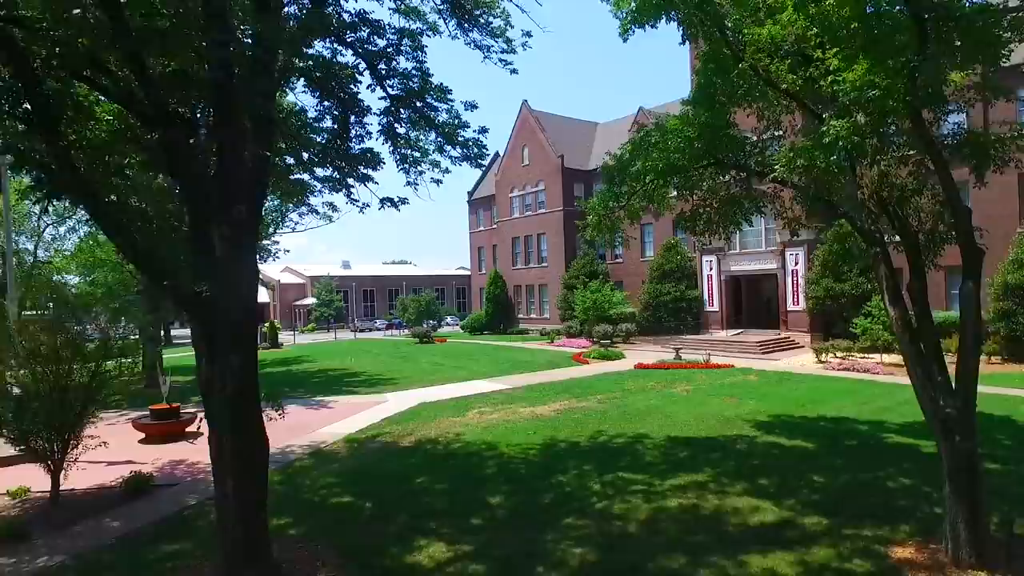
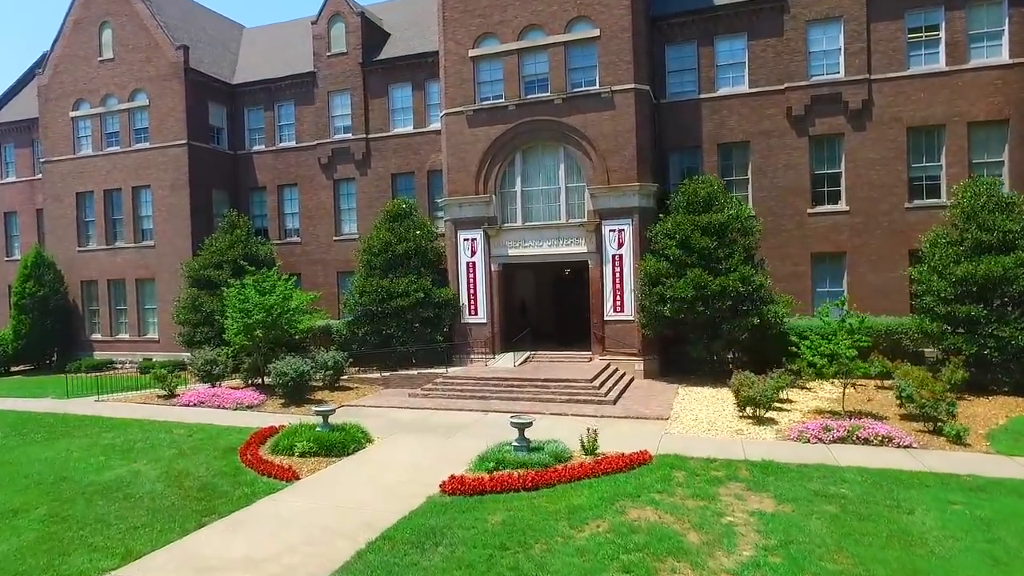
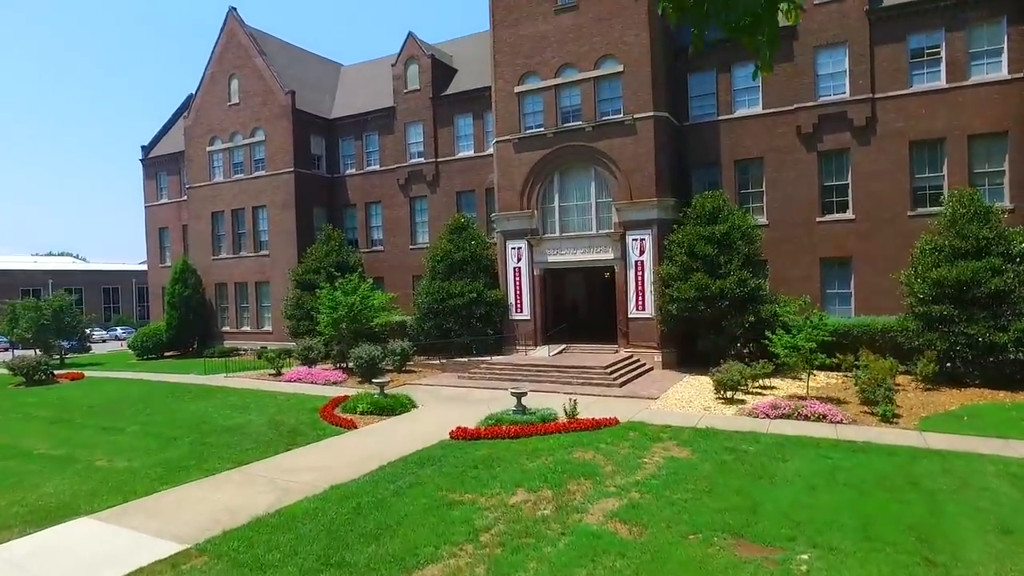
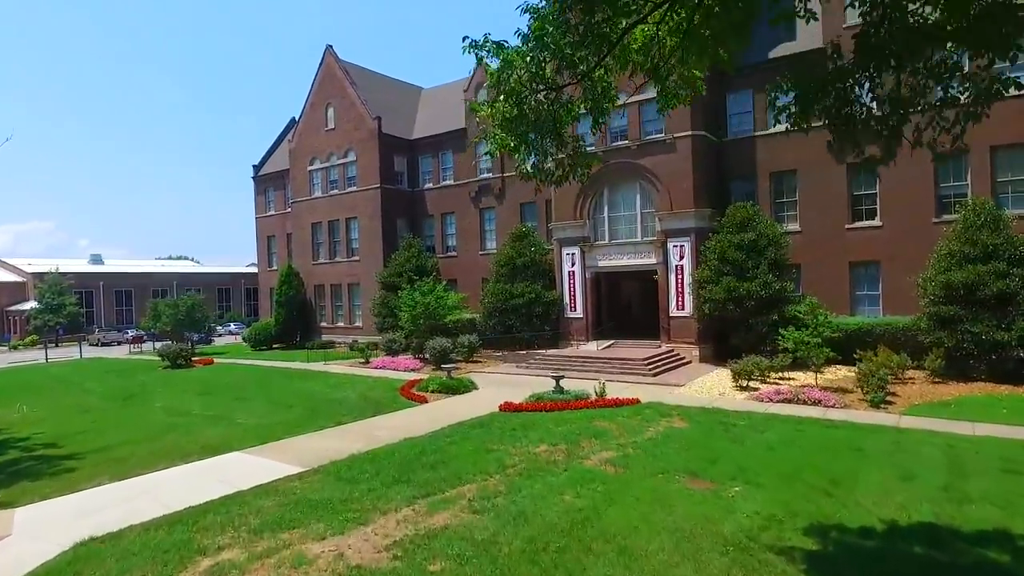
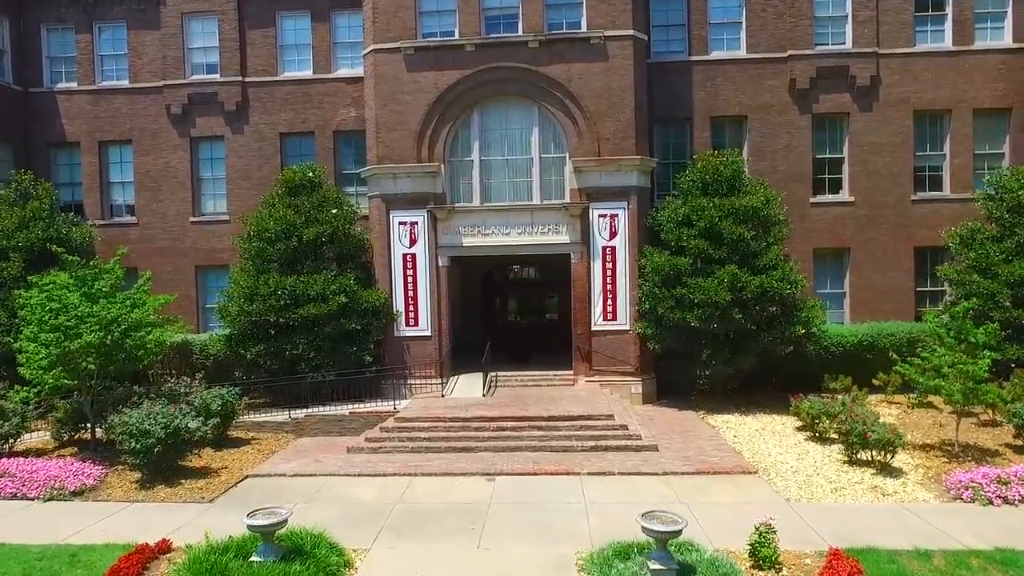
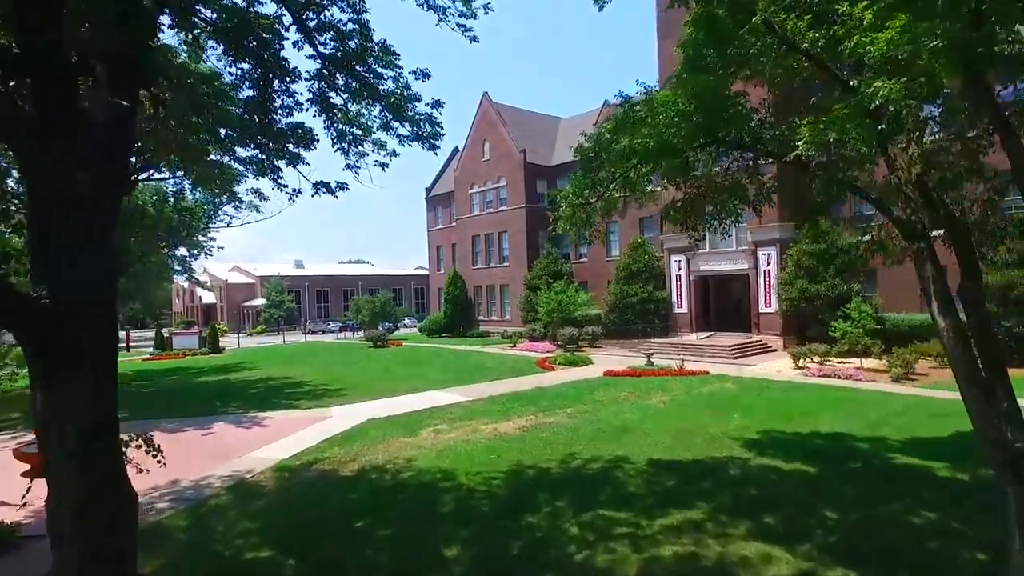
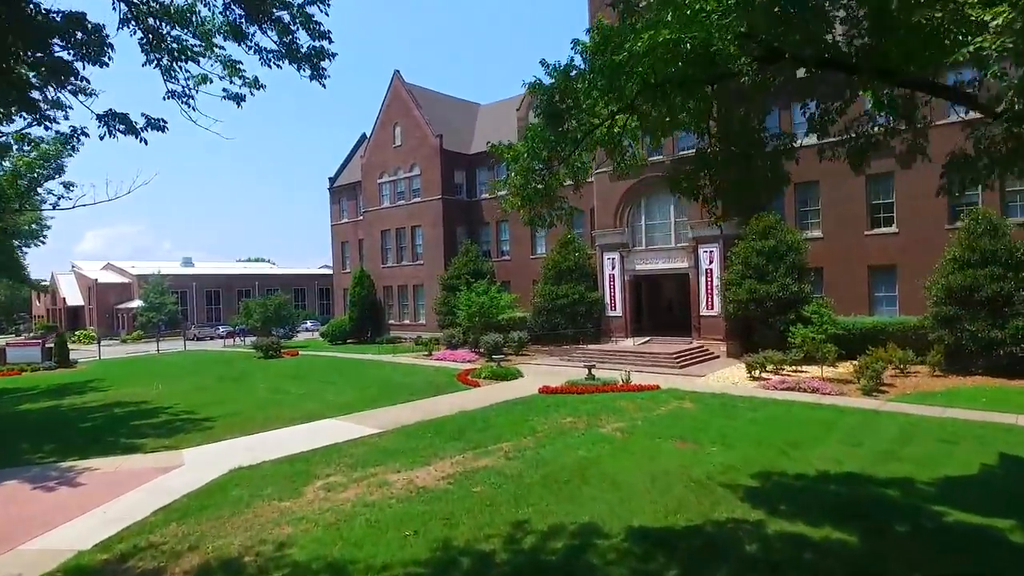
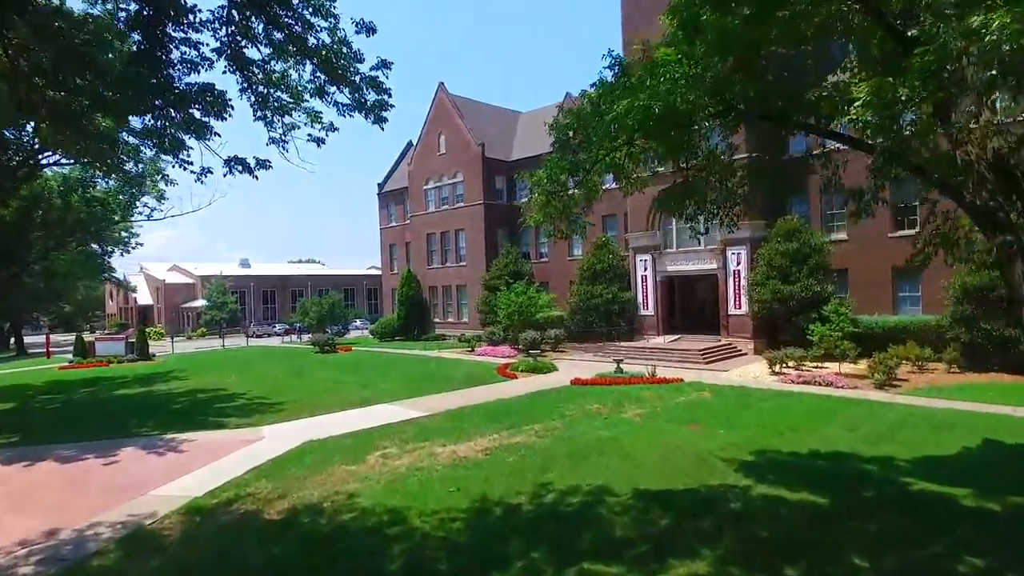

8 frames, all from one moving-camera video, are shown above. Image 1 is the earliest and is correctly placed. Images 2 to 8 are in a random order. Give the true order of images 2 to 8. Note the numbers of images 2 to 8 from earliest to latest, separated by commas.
6, 8, 7, 4, 3, 2, 5
